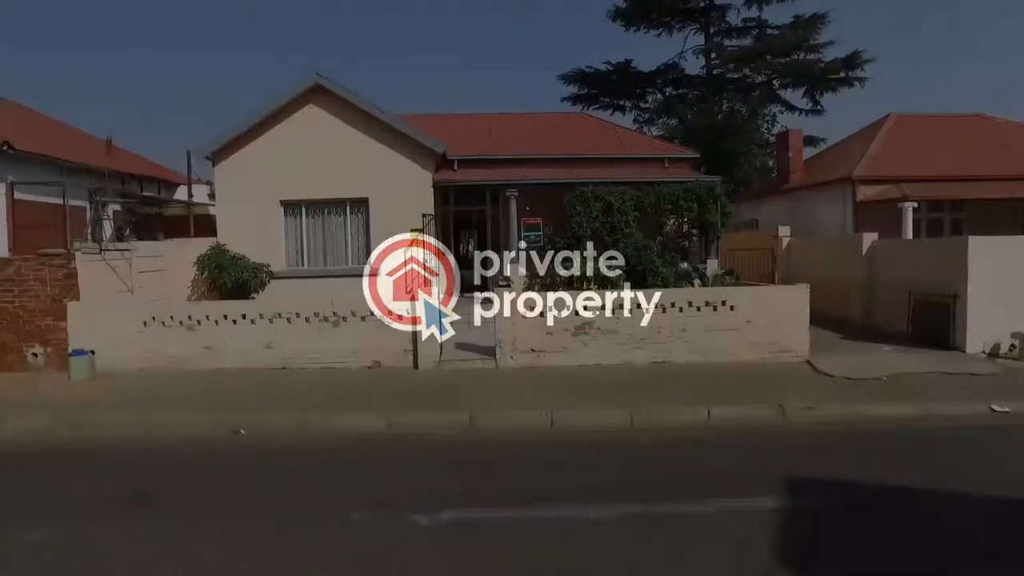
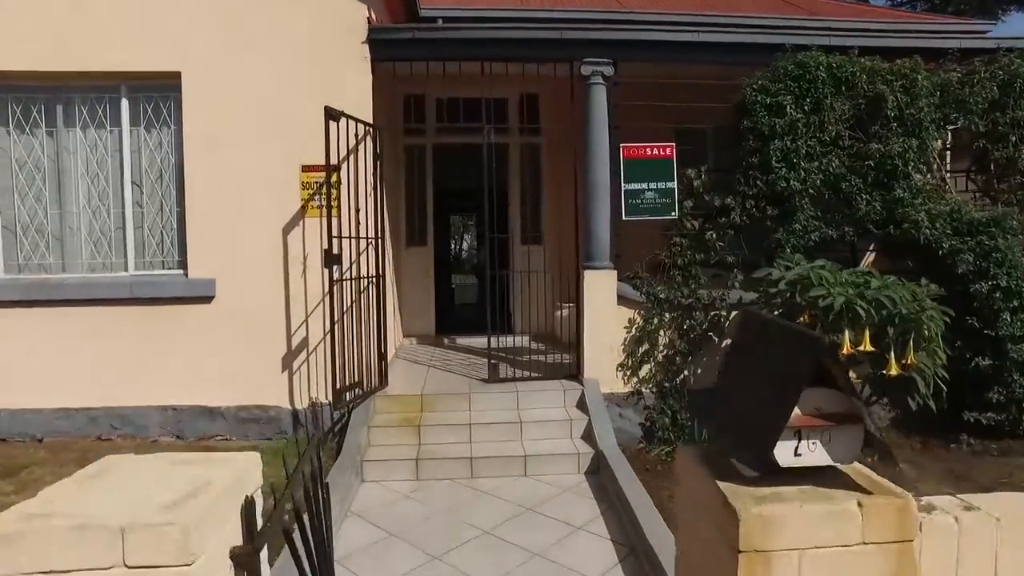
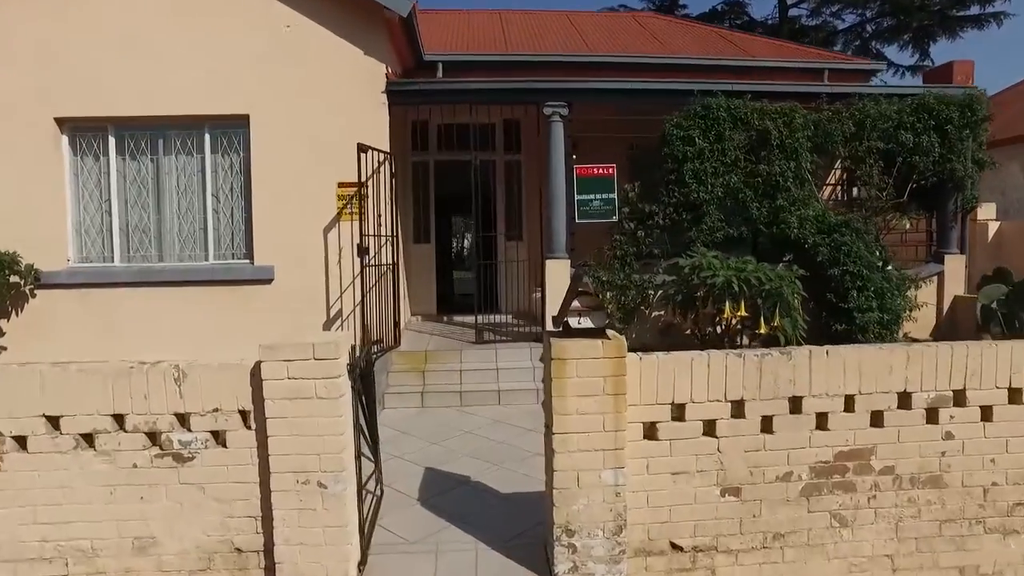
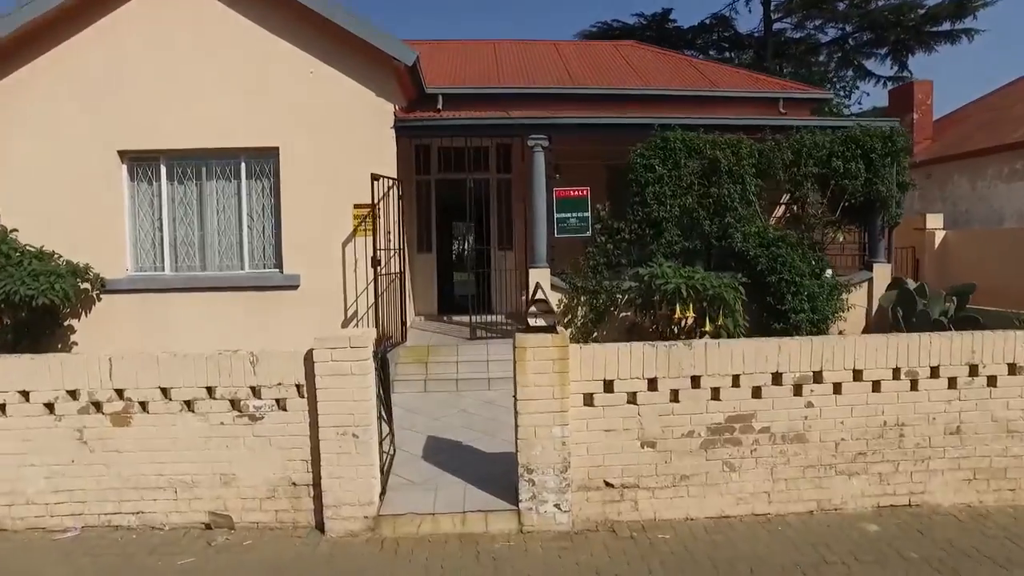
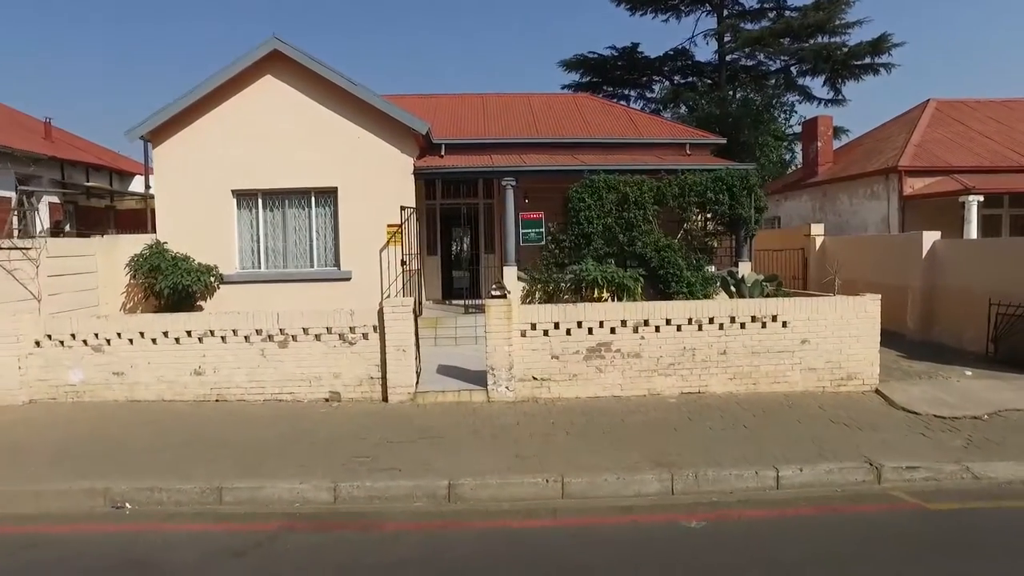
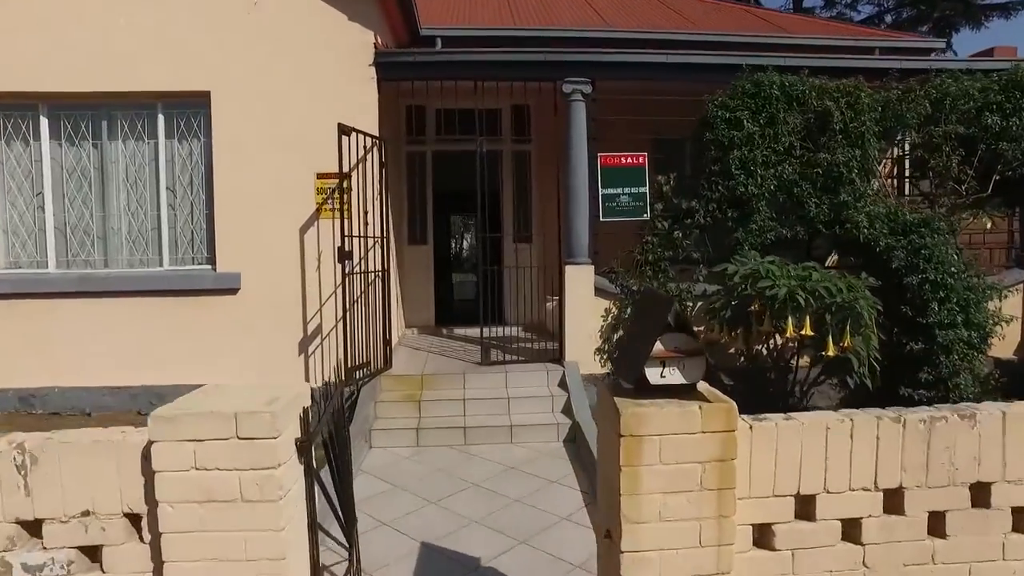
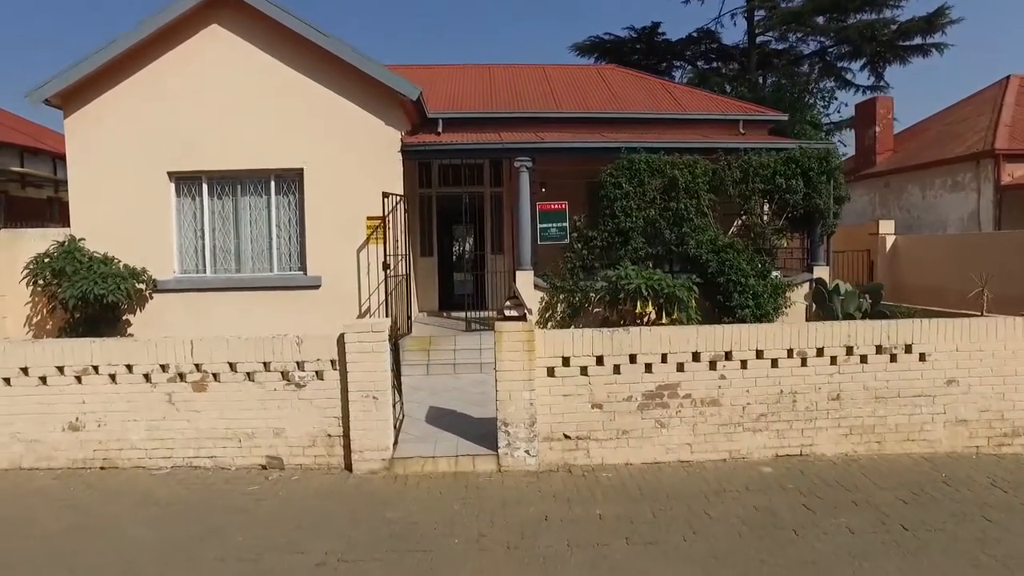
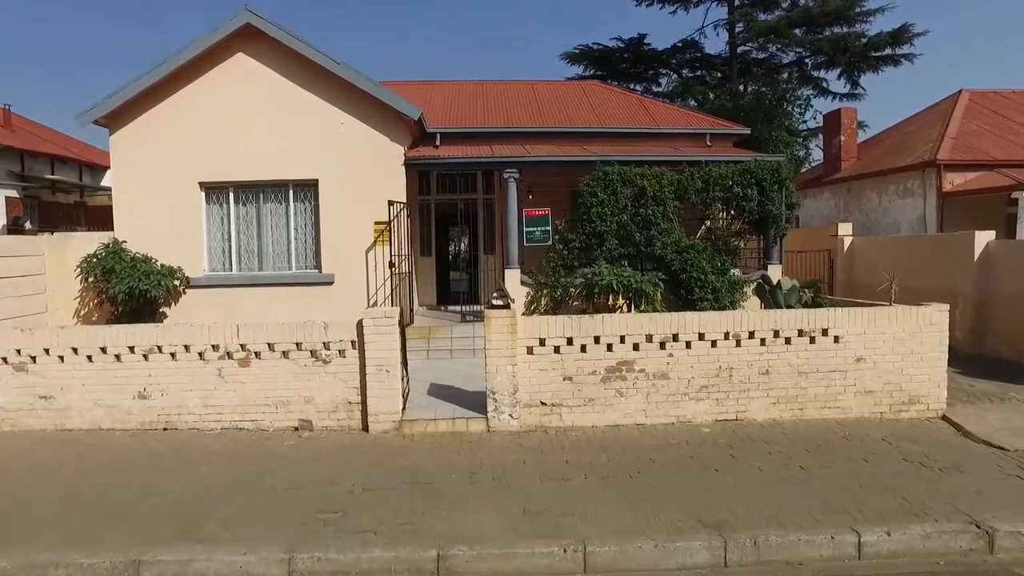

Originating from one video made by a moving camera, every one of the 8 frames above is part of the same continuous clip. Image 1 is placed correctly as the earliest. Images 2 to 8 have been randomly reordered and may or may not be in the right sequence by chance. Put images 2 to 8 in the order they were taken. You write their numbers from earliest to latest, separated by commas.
5, 8, 7, 4, 3, 6, 2
